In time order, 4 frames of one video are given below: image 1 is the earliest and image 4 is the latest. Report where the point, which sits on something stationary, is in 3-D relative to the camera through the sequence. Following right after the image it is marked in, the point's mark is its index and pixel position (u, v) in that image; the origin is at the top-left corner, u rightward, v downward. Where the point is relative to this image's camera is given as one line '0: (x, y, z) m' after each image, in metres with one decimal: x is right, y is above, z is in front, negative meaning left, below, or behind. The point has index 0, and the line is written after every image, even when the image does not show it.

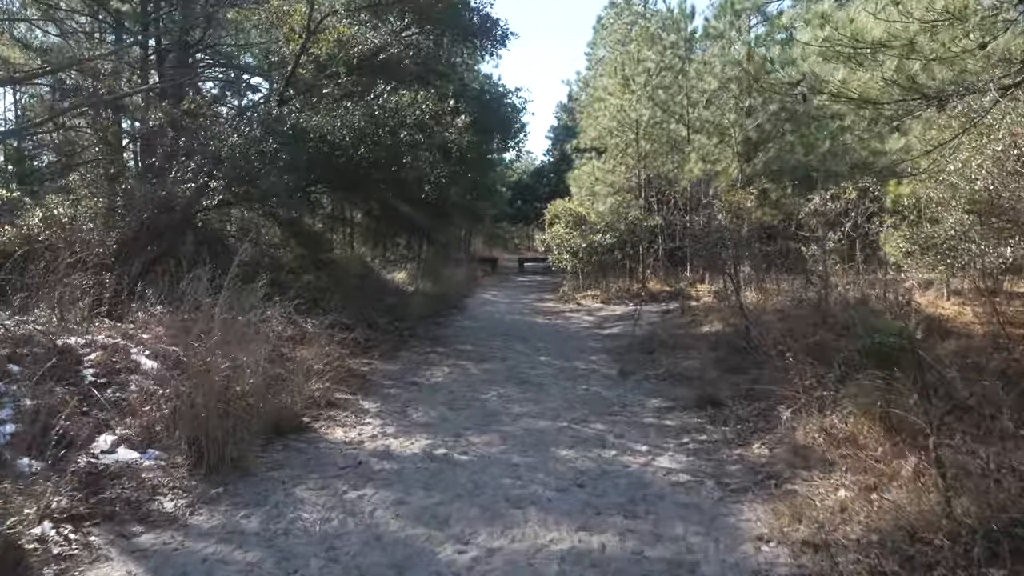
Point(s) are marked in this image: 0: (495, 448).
0: (-0.1, -1.2, +5.7) m
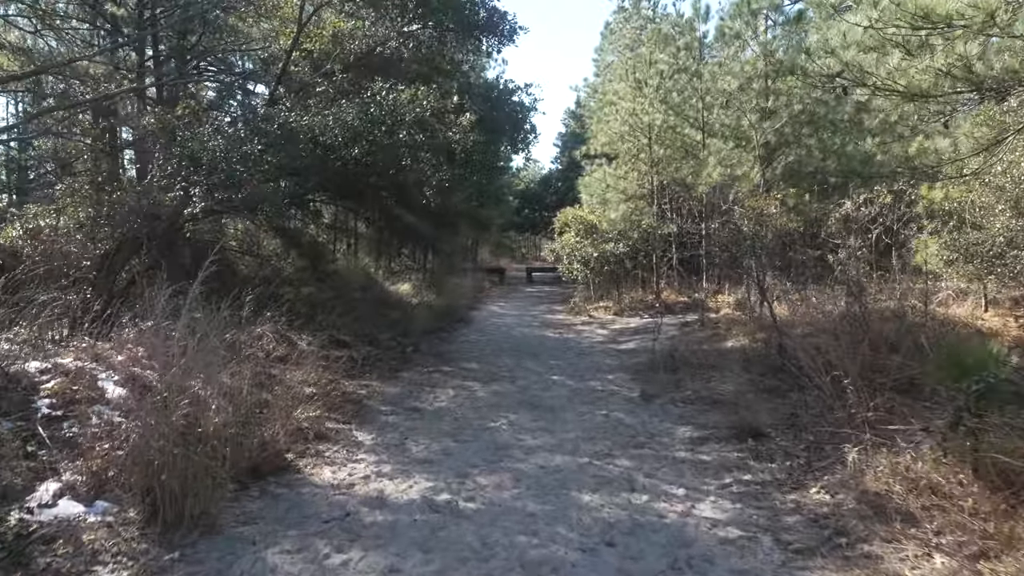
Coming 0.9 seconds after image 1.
0: (0.0, -1.4, +4.9) m
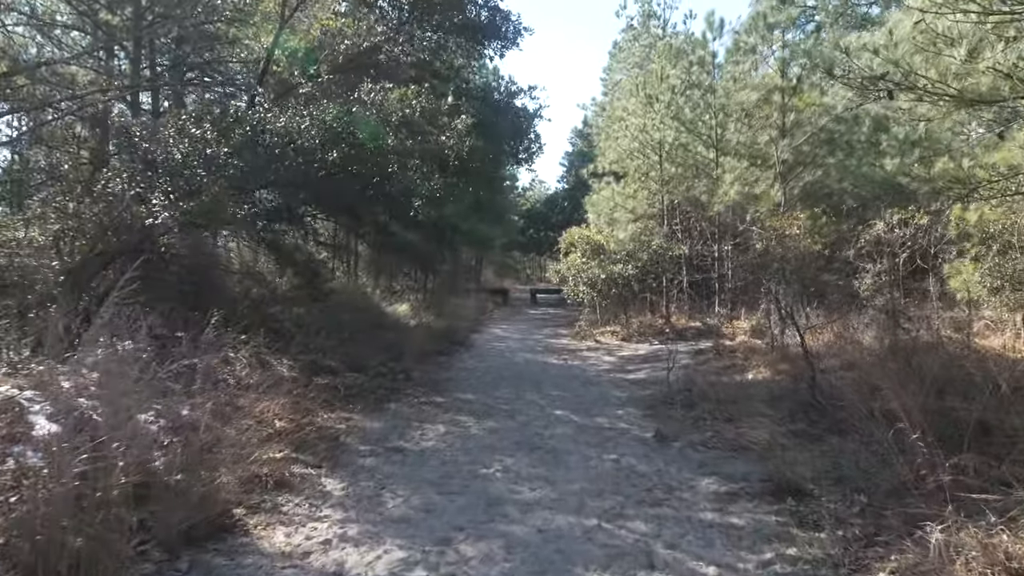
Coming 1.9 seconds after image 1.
0: (-0.1, -1.5, +4.0) m
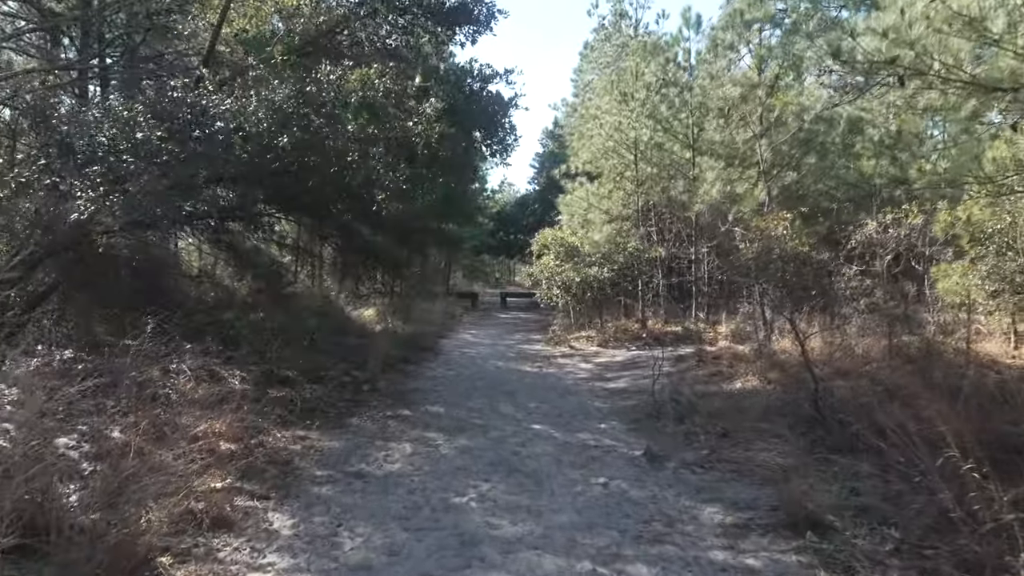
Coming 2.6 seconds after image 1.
0: (-0.2, -1.5, +3.2) m
